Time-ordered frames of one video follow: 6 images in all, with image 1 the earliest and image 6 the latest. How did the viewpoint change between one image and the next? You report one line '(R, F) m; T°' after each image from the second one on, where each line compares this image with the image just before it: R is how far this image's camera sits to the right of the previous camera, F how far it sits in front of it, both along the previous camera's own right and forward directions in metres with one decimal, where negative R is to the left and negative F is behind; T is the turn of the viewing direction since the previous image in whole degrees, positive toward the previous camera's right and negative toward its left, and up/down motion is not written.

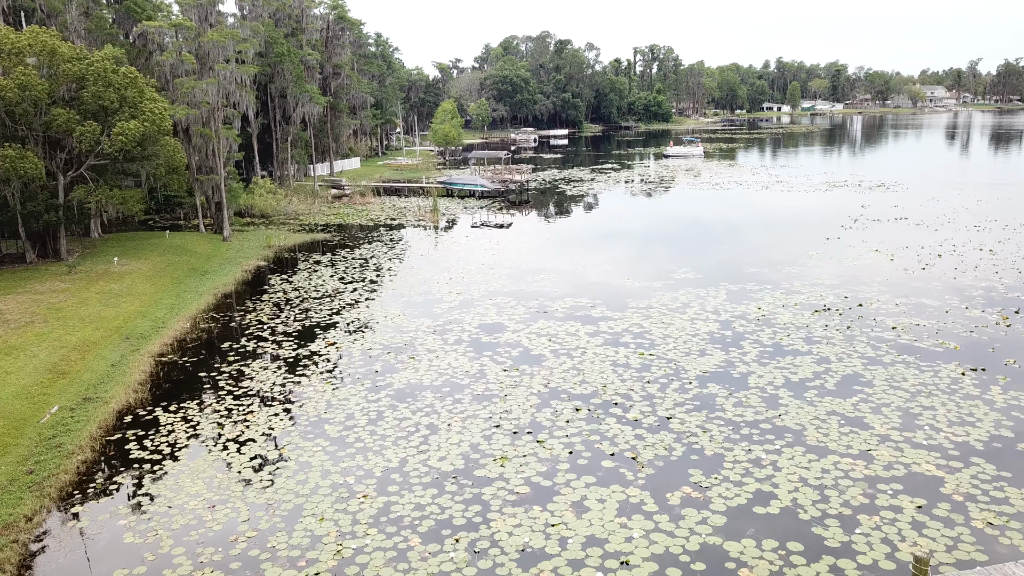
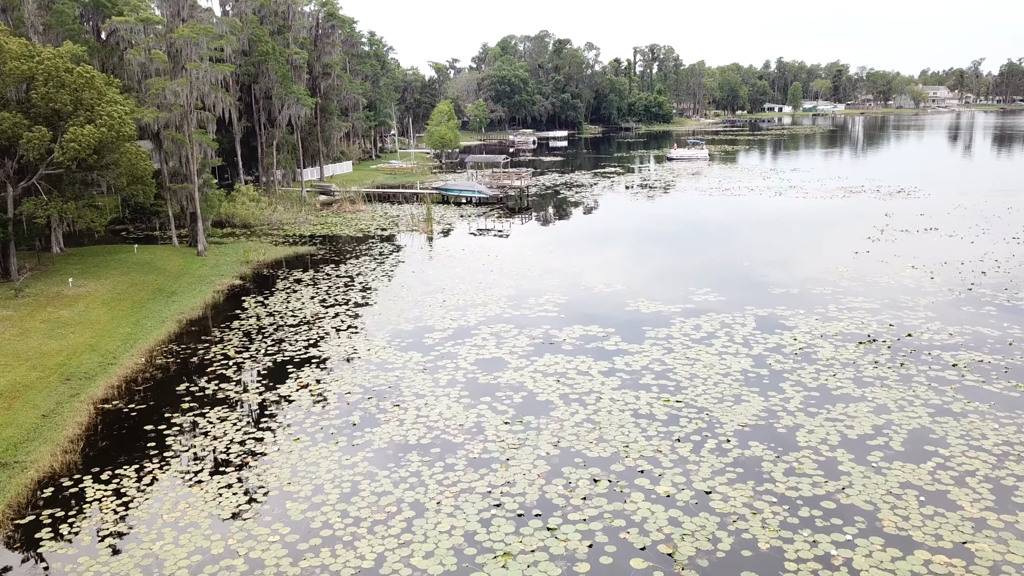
(0.0, +2.1) m; 0°
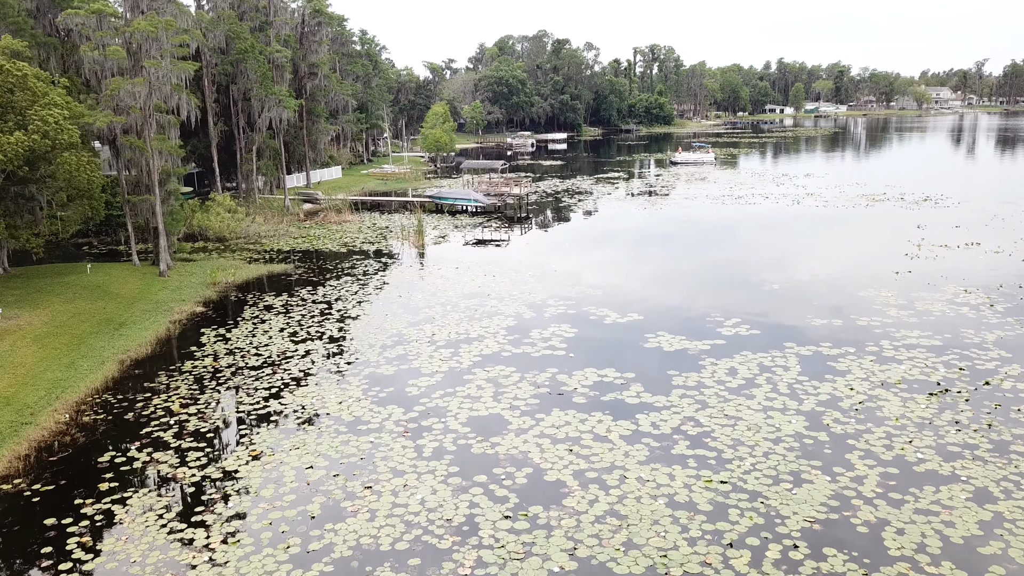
(0.0, +2.5) m; 0°
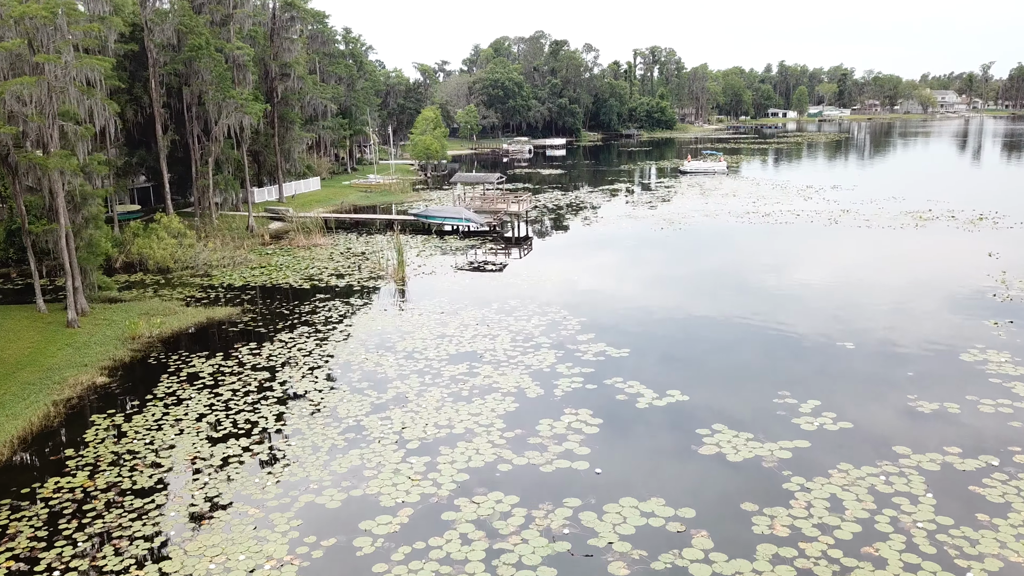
(0.0, +4.4) m; 0°
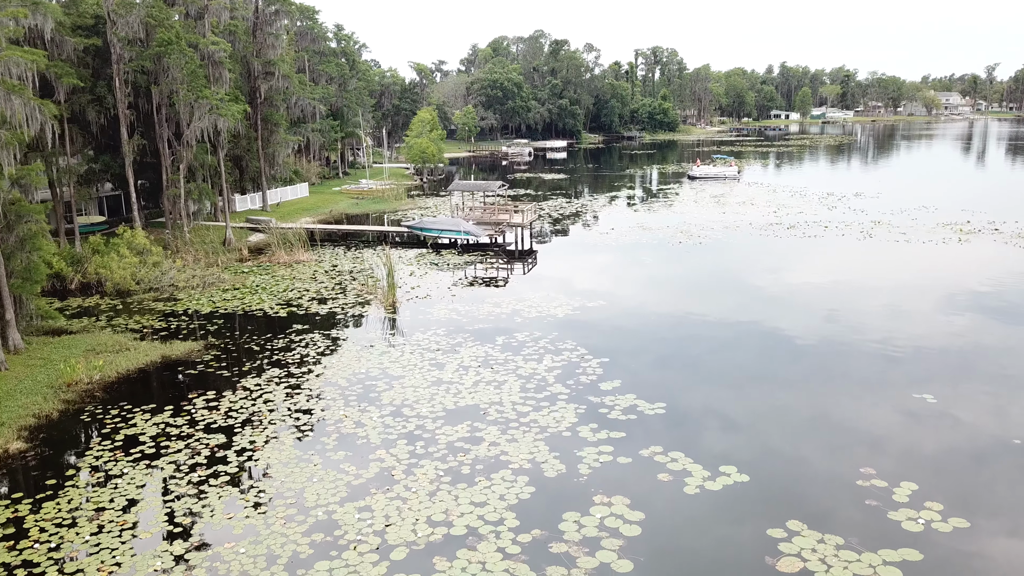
(-0.2, +2.7) m; 0°
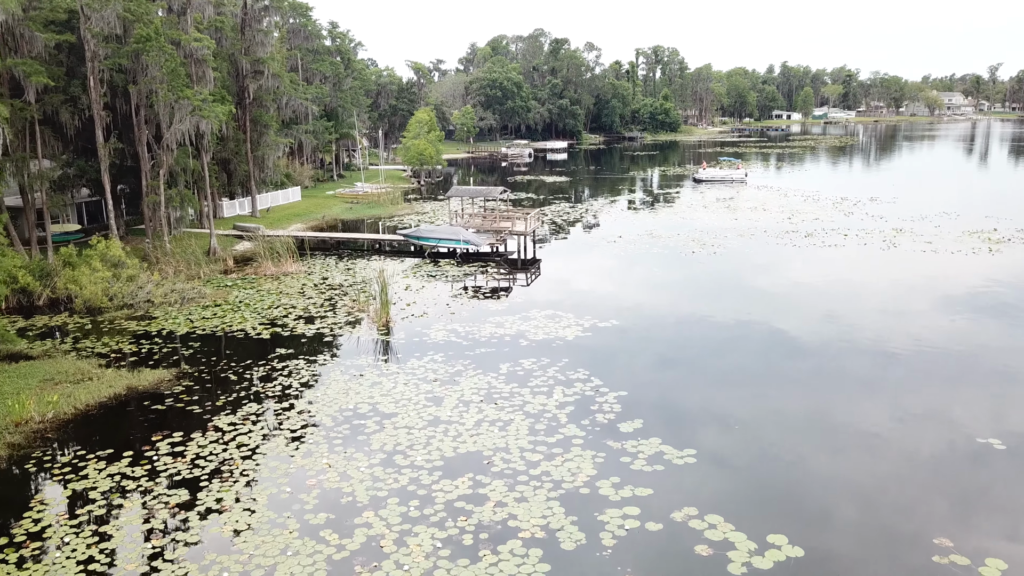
(-0.1, +1.6) m; 0°
